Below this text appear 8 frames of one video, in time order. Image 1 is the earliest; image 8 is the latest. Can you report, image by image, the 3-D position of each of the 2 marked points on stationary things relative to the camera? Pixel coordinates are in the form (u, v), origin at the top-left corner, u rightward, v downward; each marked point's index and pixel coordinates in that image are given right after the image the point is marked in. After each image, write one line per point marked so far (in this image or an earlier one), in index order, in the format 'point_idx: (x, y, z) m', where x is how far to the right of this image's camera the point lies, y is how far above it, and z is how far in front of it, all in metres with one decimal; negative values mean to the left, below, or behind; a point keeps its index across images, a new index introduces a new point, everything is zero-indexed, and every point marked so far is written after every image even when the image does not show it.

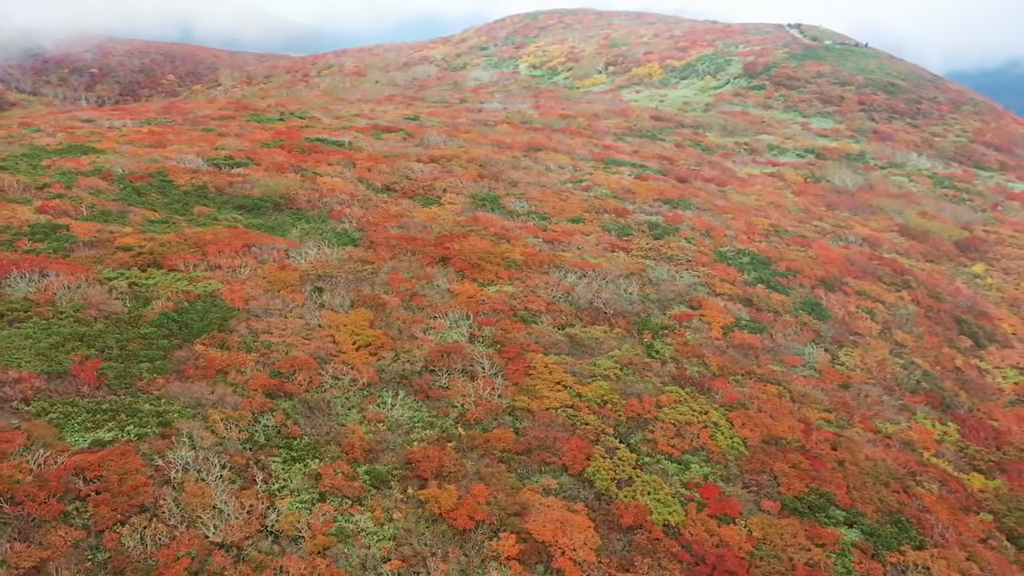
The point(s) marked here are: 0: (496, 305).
0: (-0.2, -0.2, +11.9) m
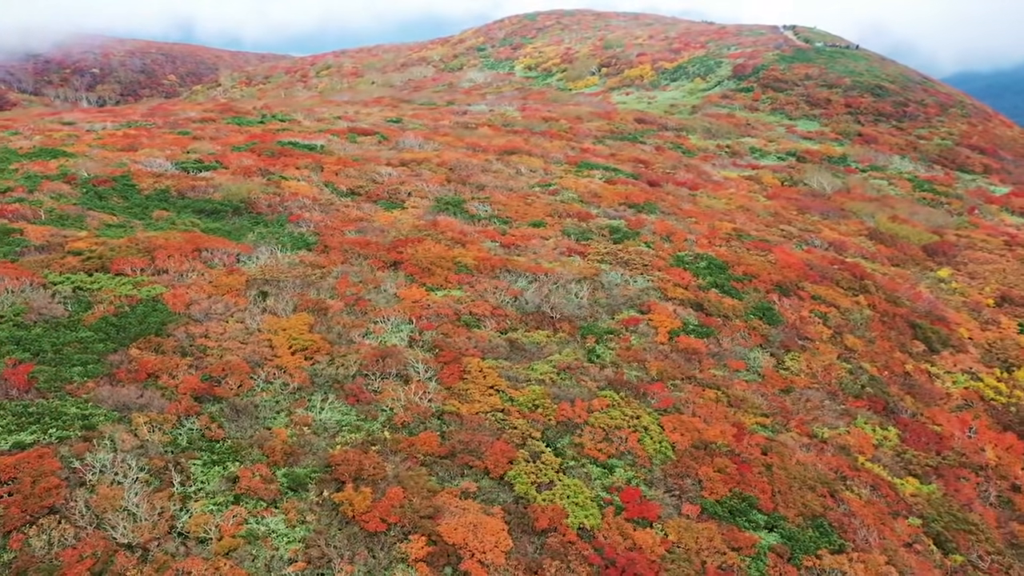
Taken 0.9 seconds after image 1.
0: (-1.1, -0.3, +12.1) m
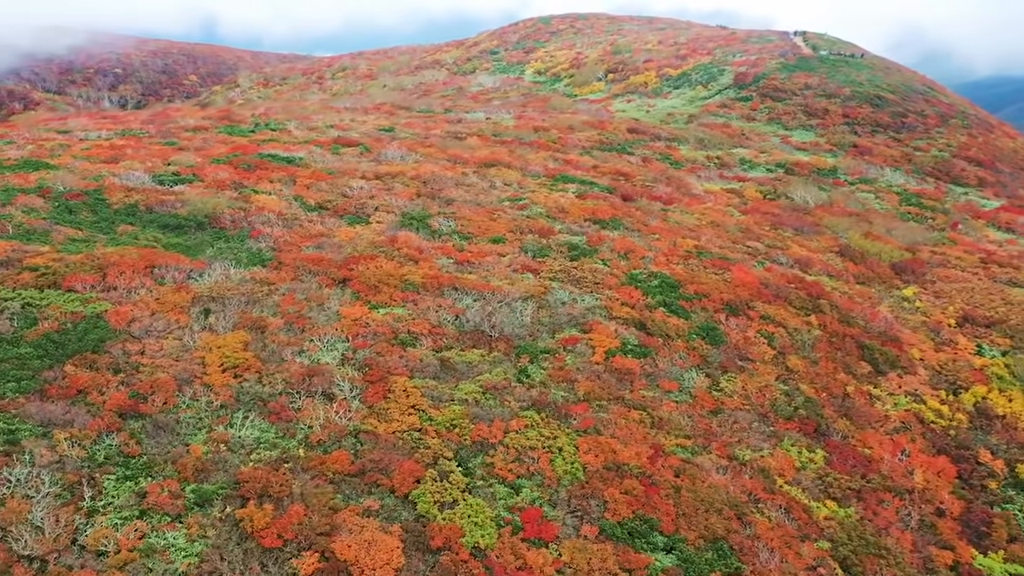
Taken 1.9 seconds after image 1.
0: (-2.0, -0.6, +12.5) m
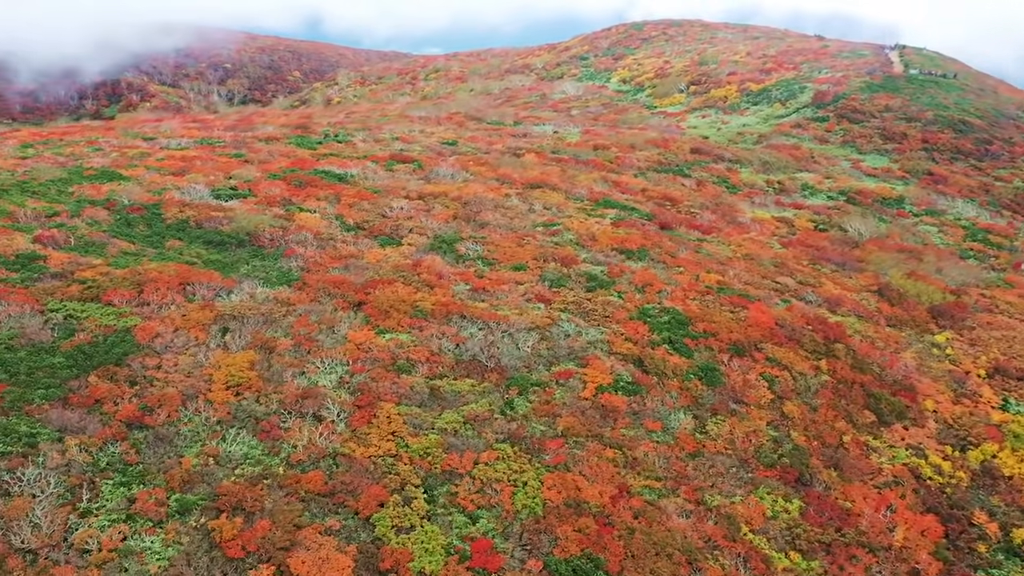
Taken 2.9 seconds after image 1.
0: (-2.2, -1.1, +13.4) m
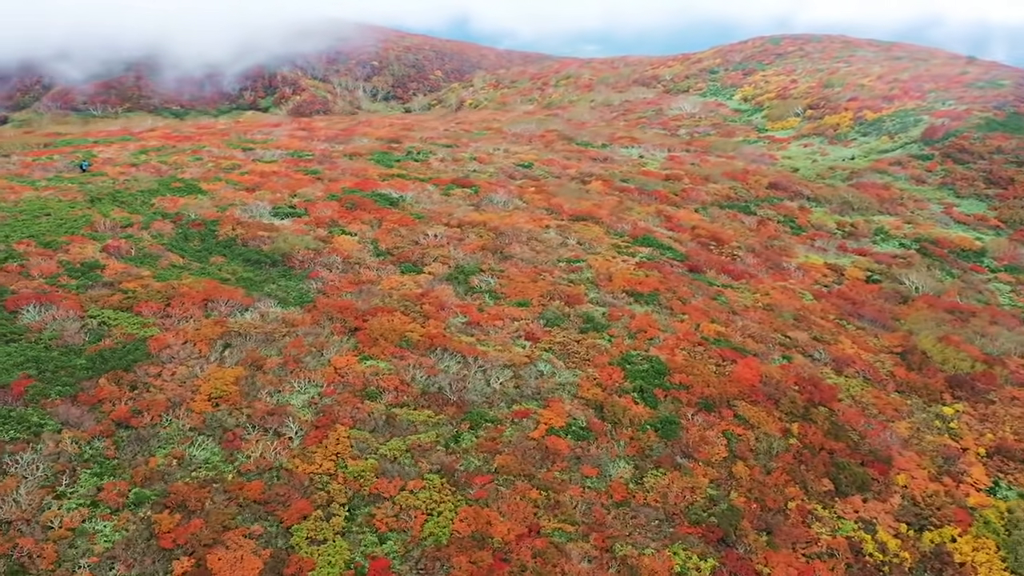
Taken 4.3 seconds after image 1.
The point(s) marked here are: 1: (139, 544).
0: (-2.9, -1.7, +15.1) m
1: (-5.0, -3.4, +11.2) m
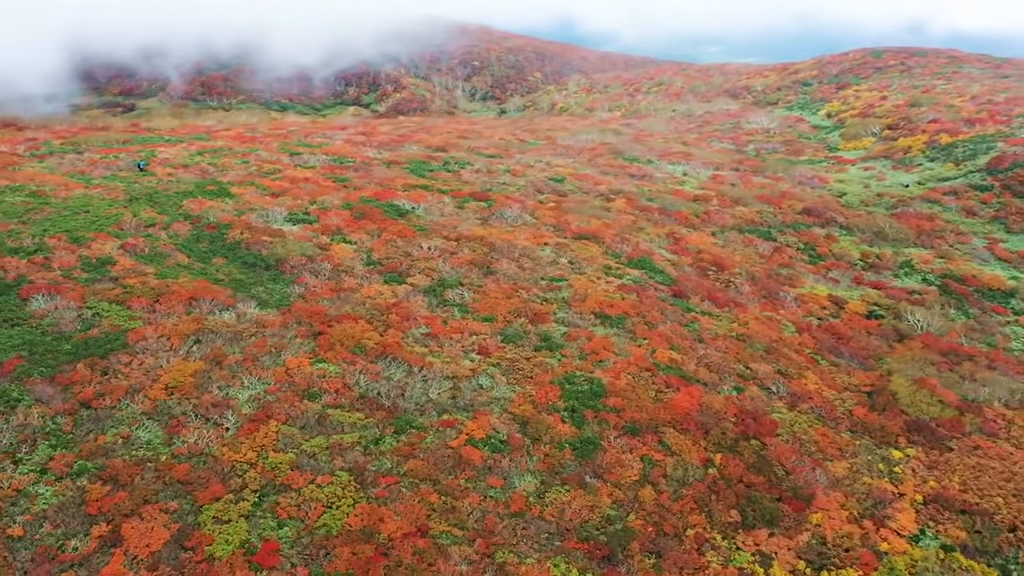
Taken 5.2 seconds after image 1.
0: (-4.3, -1.9, +16.8) m
1: (-7.0, -3.5, +13.2) m
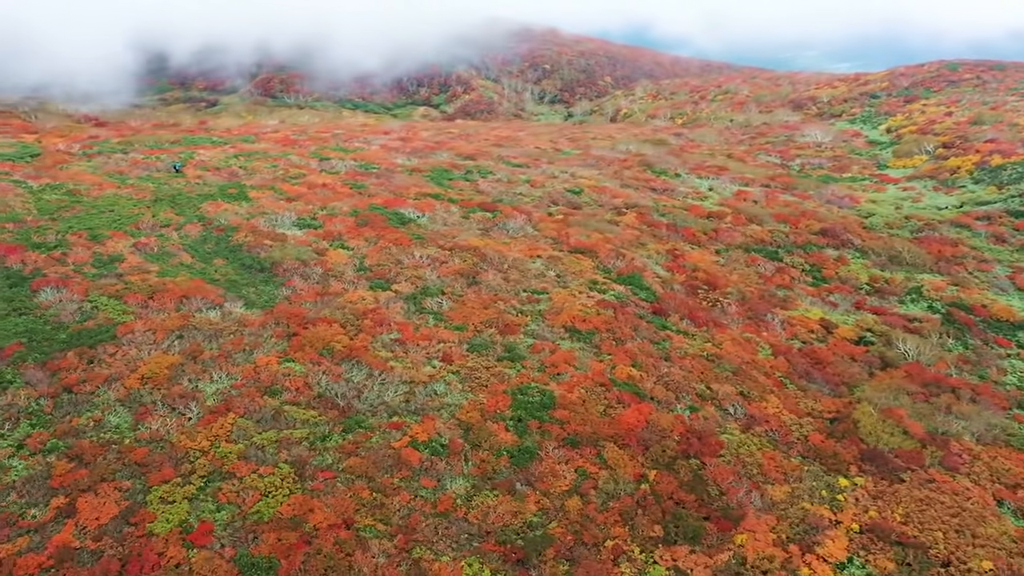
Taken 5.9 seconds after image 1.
0: (-5.5, -2.0, +18.3) m
1: (-8.6, -3.5, +15.0) m
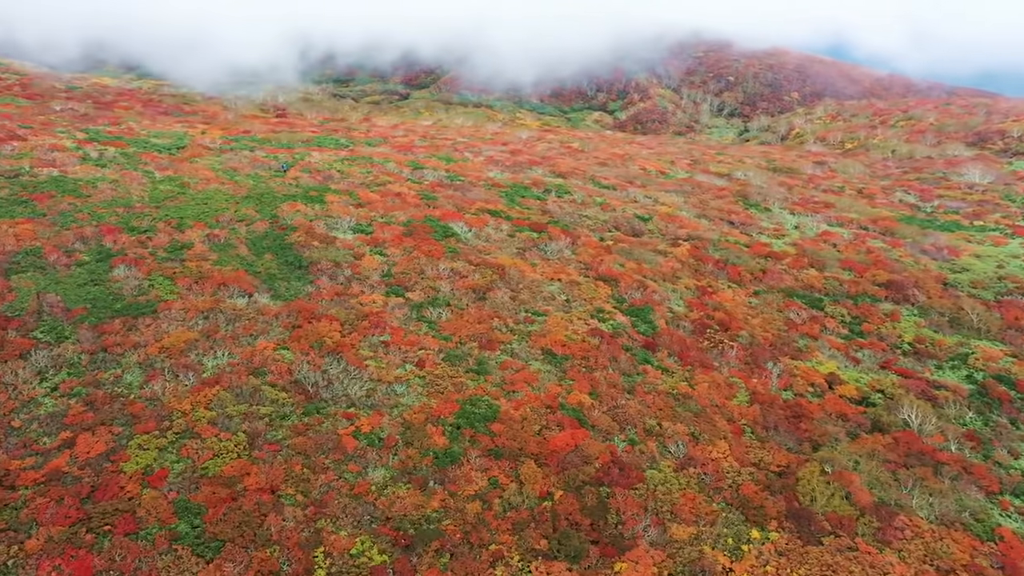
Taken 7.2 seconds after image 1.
0: (-6.7, -1.9, +22.0) m
1: (-10.7, -3.0, +19.4) m
